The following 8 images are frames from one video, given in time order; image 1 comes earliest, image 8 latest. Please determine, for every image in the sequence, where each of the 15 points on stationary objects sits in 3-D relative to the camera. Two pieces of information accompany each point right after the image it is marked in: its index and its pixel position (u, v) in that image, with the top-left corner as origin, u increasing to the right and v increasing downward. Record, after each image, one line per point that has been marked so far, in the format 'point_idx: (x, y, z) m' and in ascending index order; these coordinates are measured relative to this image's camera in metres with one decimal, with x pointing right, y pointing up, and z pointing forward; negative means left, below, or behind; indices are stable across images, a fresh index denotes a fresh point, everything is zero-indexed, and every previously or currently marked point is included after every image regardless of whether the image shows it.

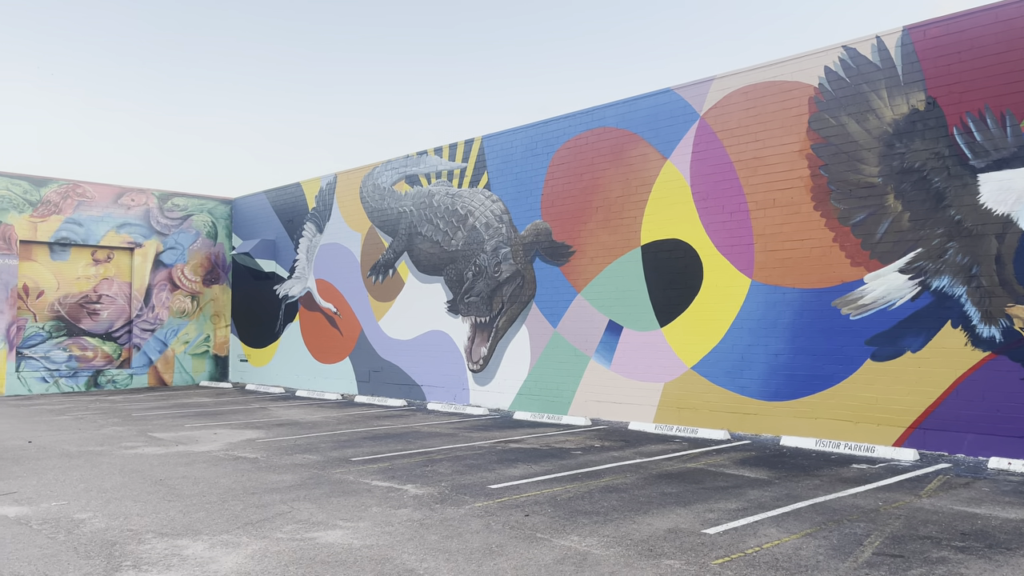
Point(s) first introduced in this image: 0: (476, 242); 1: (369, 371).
0: (-0.8, +1.0, +17.1) m
1: (-3.5, -2.0, +19.9) m
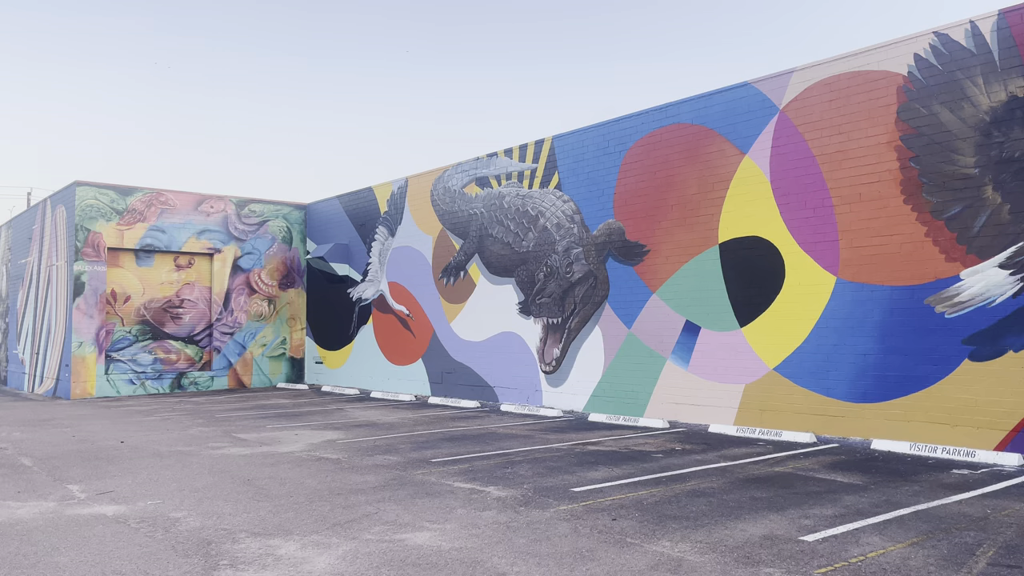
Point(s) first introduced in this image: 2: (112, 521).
0: (+0.7, +1.0, +17.0) m
1: (-1.7, -2.1, +20.0) m
2: (-3.4, -2.0, +6.9) m
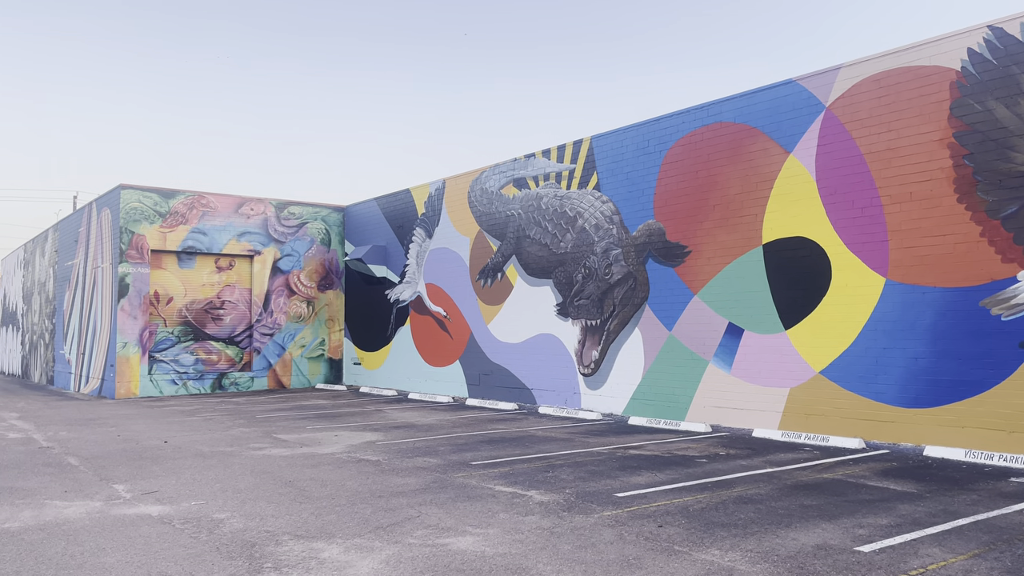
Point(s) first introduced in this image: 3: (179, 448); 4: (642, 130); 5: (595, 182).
0: (+1.5, +0.9, +16.8) m
1: (-0.8, -2.1, +20.0) m
2: (-3.0, -2.0, +6.9) m
3: (-4.7, -2.3, +11.5) m
4: (+2.5, +3.1, +15.7) m
5: (+1.7, +2.2, +16.8) m
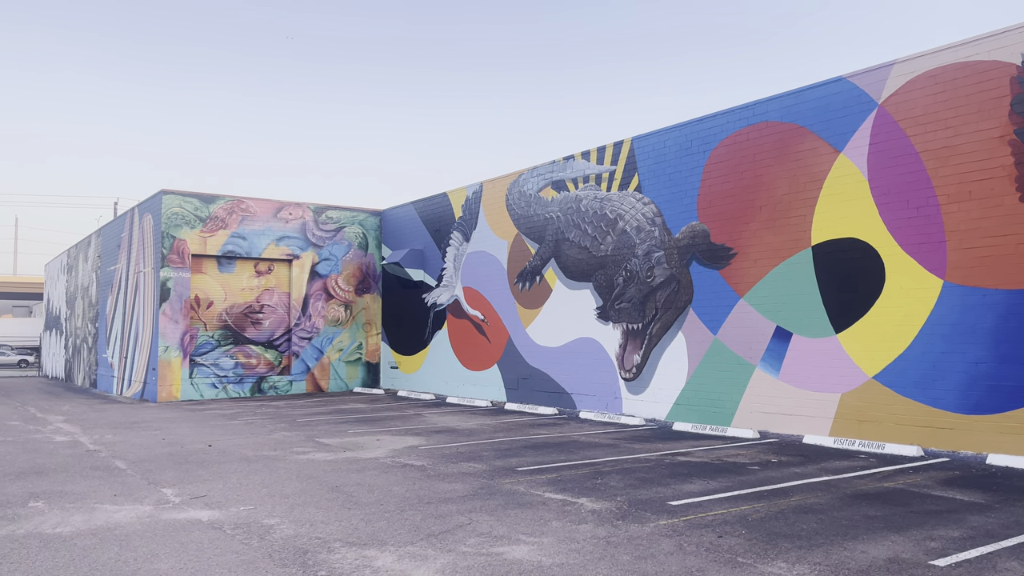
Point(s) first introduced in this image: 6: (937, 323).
0: (+2.4, +0.9, +16.6) m
1: (+0.1, -2.2, +19.8) m
2: (-2.6, -2.0, +6.9) m
3: (-4.1, -2.3, +11.5) m
4: (+3.3, +3.0, +15.5) m
5: (+2.5, +2.1, +16.6) m
6: (+5.8, -0.5, +11.2) m
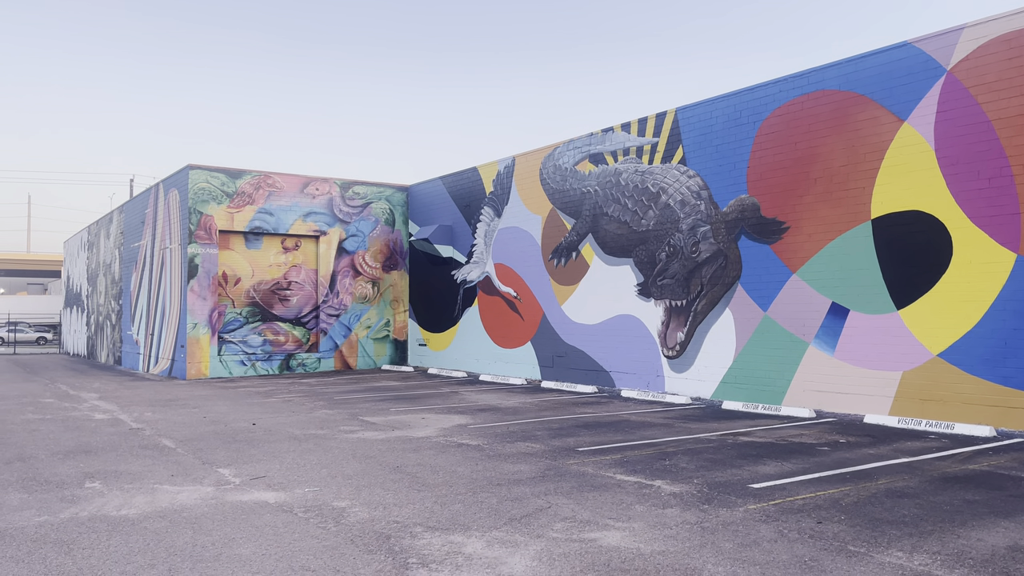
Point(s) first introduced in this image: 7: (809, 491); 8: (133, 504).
0: (+3.1, +1.3, +16.2) m
1: (+1.0, -1.6, +19.5) m
2: (-1.9, -1.8, +6.6) m
3: (-3.4, -2.0, +11.3) m
4: (+4.1, +3.5, +15.0) m
5: (+3.3, +2.6, +16.1) m
6: (+6.6, -0.1, +10.8) m
7: (+2.6, -1.8, +7.2) m
8: (-3.2, -1.8, +6.8) m
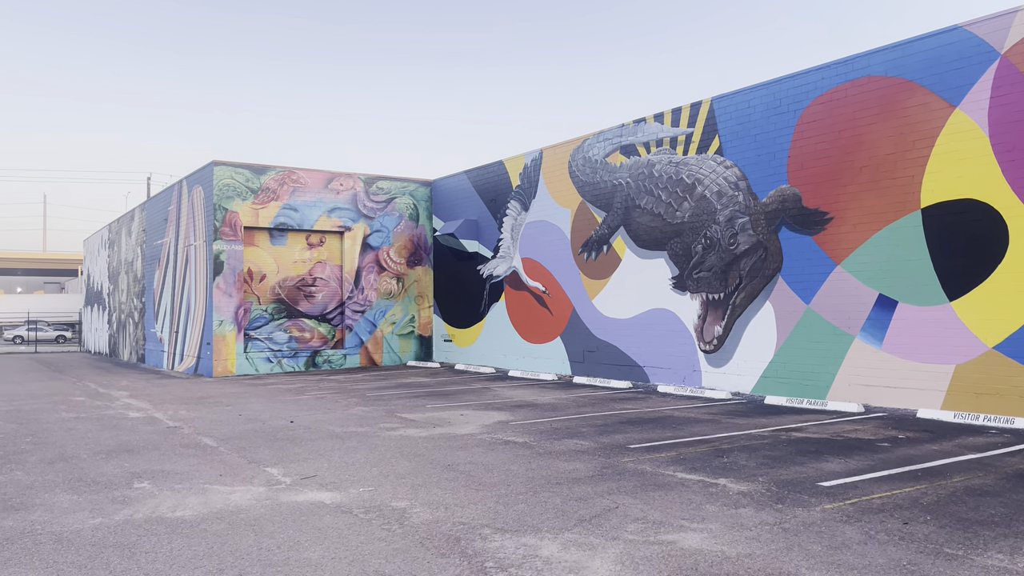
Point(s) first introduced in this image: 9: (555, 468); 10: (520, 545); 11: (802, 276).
0: (+3.8, +1.5, +15.9) m
1: (+1.7, -1.5, +19.3) m
2: (-1.4, -1.7, +6.4) m
3: (-2.8, -1.9, +11.1) m
4: (+4.7, +3.6, +14.6) m
5: (+4.0, +2.8, +15.8) m
6: (+7.1, 0.0, +10.4) m
7: (+3.2, -1.7, +7.0) m
8: (-2.6, -1.8, +6.6) m
9: (+0.4, -1.8, +8.1) m
10: (0.0, -1.7, +5.4) m
11: (+5.0, +0.2, +13.9) m
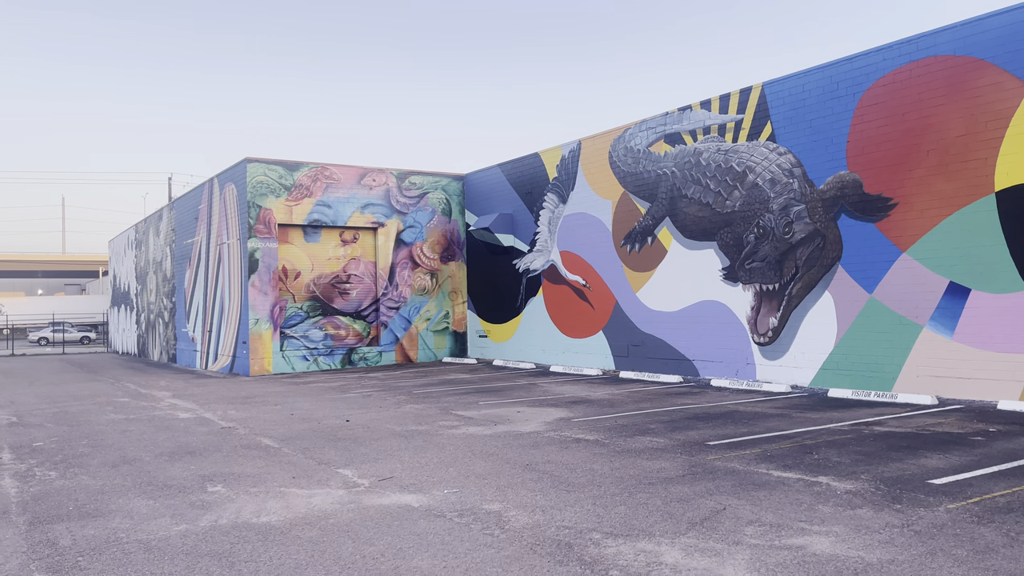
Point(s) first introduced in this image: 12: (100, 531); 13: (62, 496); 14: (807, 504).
0: (+4.7, +1.7, +15.4) m
1: (+2.7, -1.3, +18.9) m
2: (-0.6, -1.7, +6.1) m
3: (-1.9, -1.8, +10.8) m
4: (+5.5, +3.8, +14.2) m
5: (+4.8, +2.9, +15.3) m
6: (+7.9, +0.2, +9.9) m
7: (+3.9, -1.6, +6.6) m
8: (-1.9, -1.7, +6.3) m
9: (+1.2, -1.7, +7.7) m
10: (+0.8, -1.6, +5.1) m
11: (+5.8, +0.4, +13.5) m
12: (-2.9, -1.7, +5.8) m
13: (-3.9, -1.8, +7.0) m
14: (+2.2, -1.7, +6.3) m
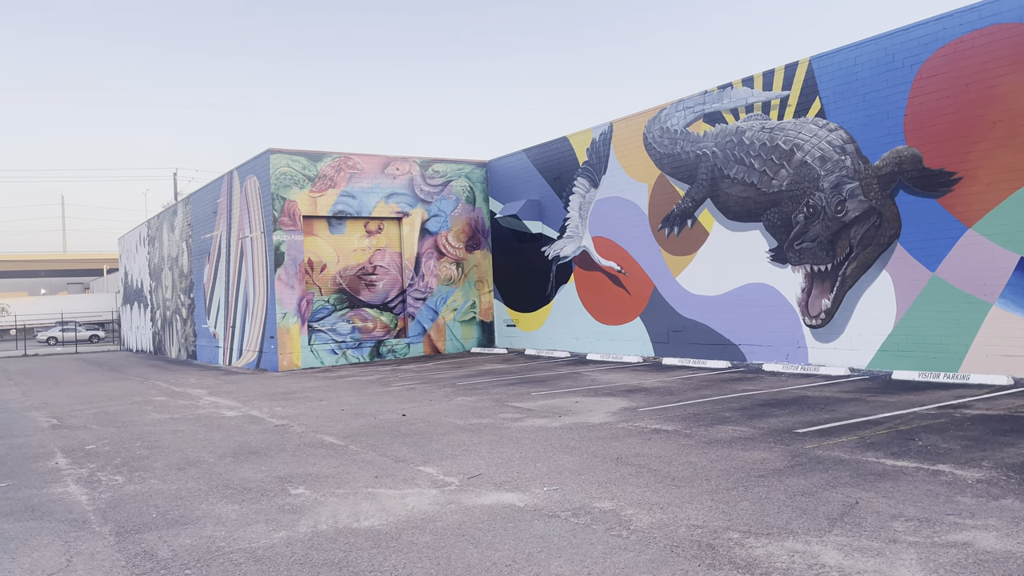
0: (+5.5, +2.0, +15.0) m
1: (+3.6, -1.0, +18.5) m
2: (+0.2, -1.6, +5.7) m
3: (-1.1, -1.7, +10.4) m
4: (+6.2, +4.1, +13.7) m
5: (+5.6, +3.3, +14.9) m
6: (+8.7, +0.5, +9.5) m
7: (+4.8, -1.4, +6.2) m
8: (-1.1, -1.7, +6.0) m
9: (+2.0, -1.5, +7.3) m
10: (+1.6, -1.5, +4.7) m
11: (+6.6, +0.7, +13.1) m
12: (-2.1, -1.7, +5.4) m
13: (-3.0, -1.7, +6.6) m
14: (+3.1, -1.5, +5.9) m
